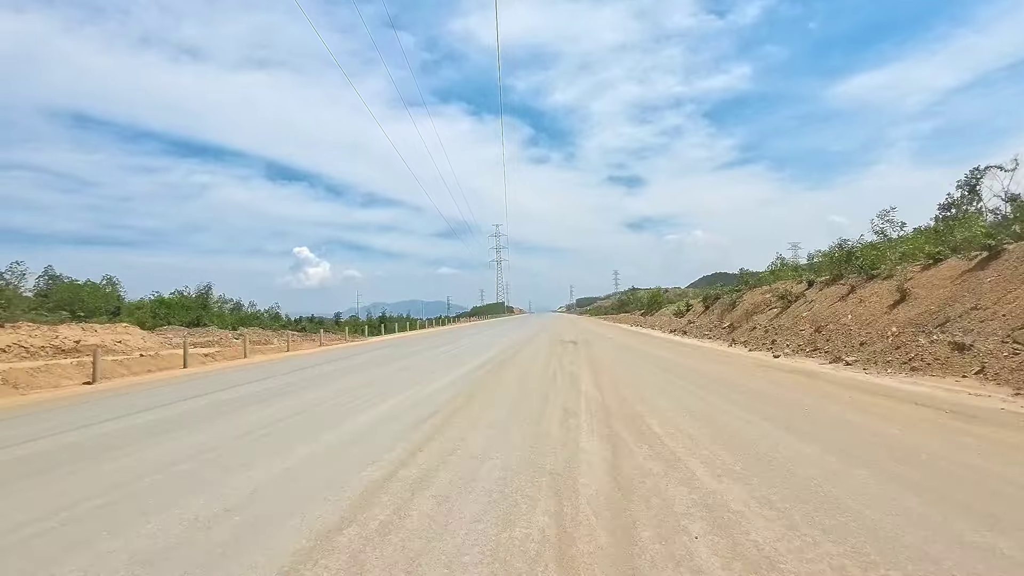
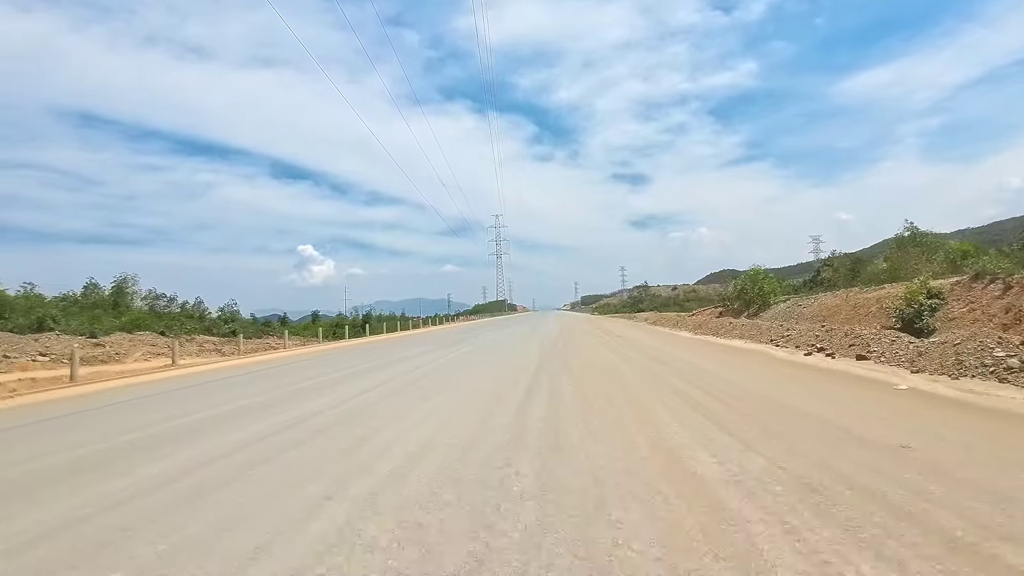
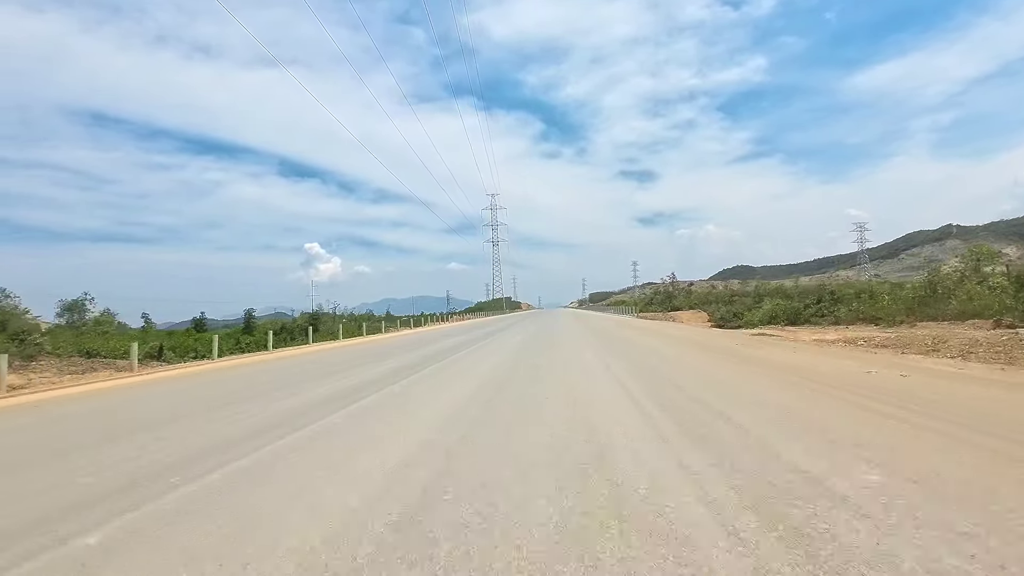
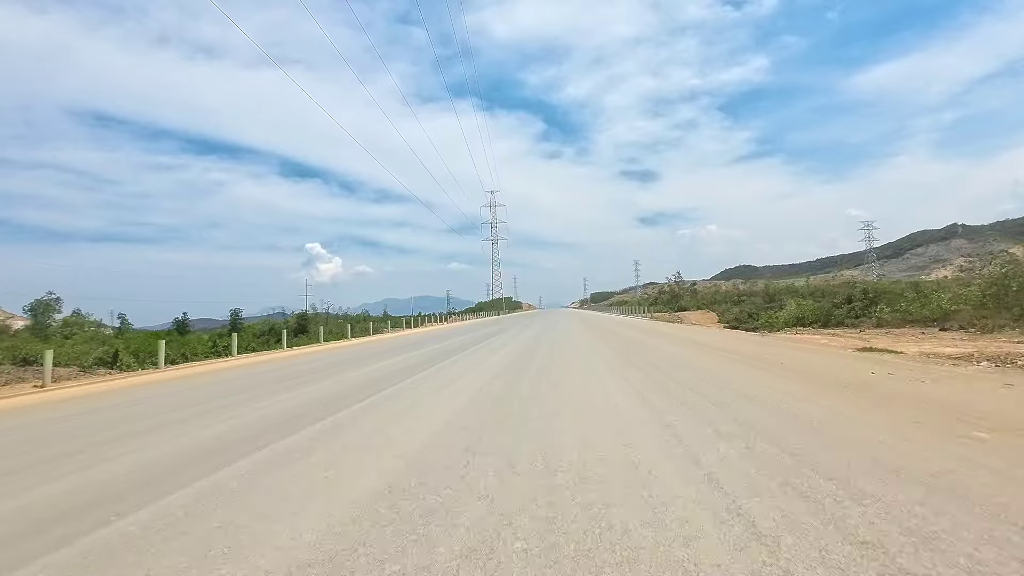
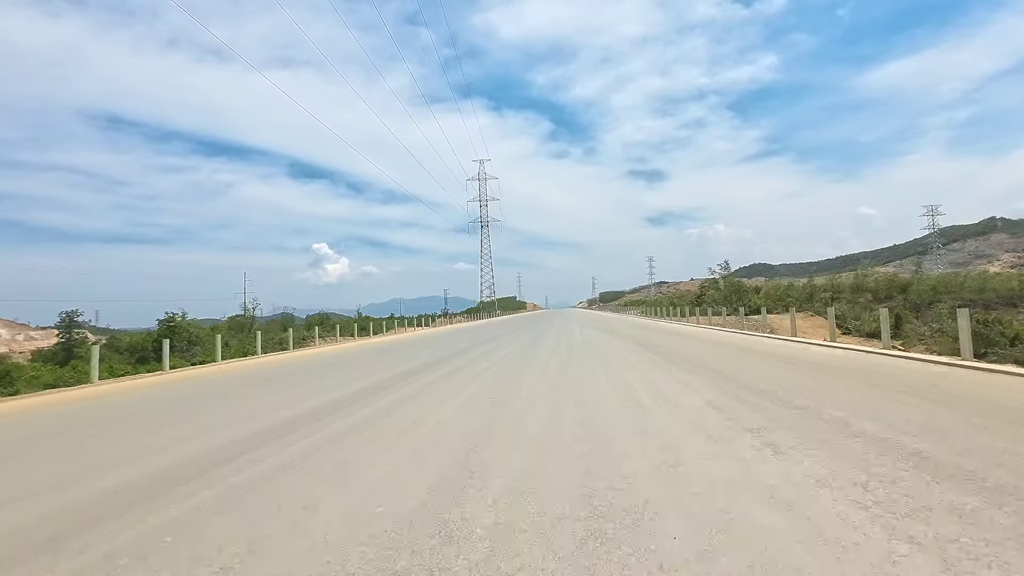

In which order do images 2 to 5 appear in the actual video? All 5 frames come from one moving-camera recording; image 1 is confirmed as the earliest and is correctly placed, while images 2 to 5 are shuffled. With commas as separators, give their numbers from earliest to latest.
2, 3, 4, 5
